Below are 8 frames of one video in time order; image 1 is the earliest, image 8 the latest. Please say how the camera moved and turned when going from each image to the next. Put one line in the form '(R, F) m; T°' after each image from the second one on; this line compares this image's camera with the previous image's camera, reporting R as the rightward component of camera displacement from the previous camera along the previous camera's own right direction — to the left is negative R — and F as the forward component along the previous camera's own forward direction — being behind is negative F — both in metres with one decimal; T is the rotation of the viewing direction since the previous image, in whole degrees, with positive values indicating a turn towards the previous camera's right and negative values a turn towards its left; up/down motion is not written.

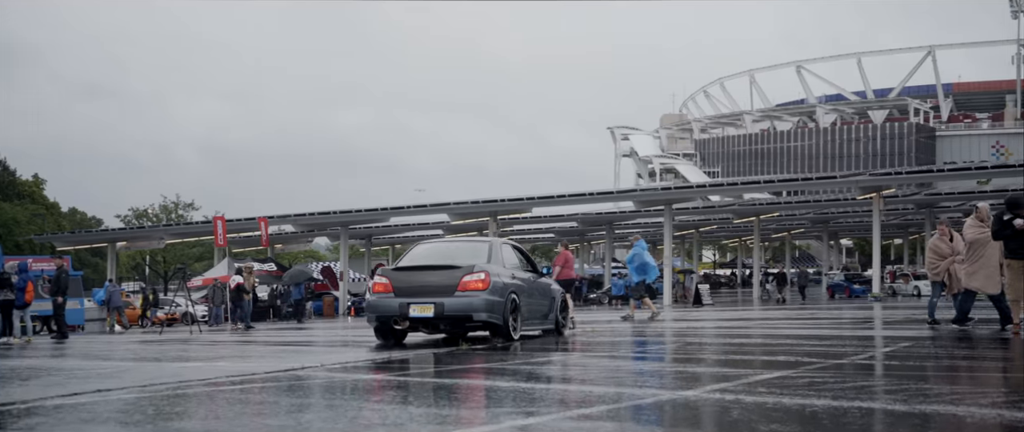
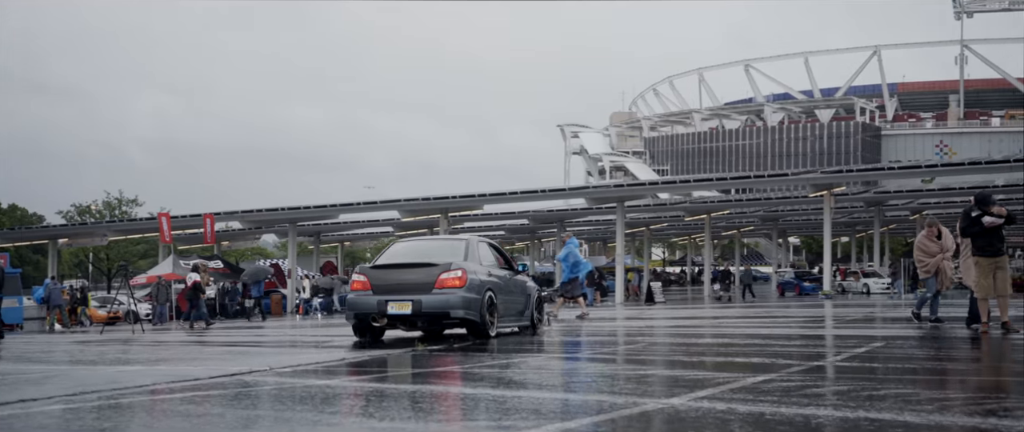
(0.0, +0.2) m; +3°
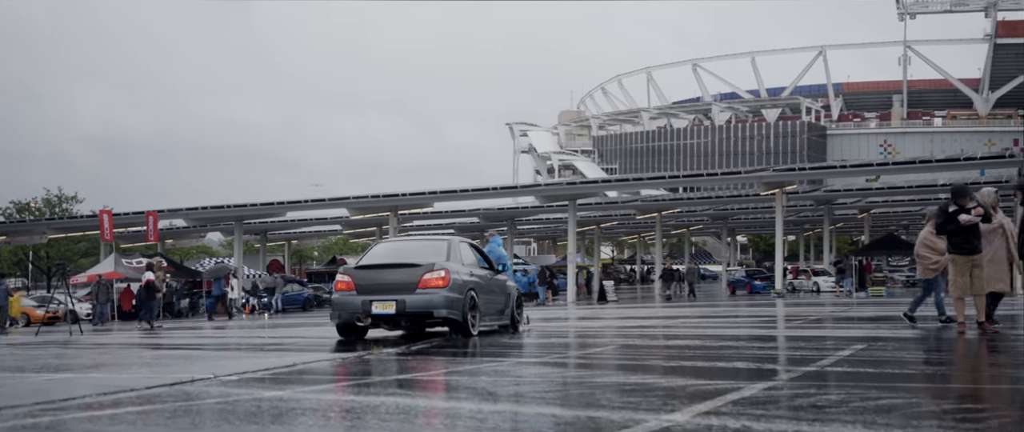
(-0.1, +0.3) m; +3°
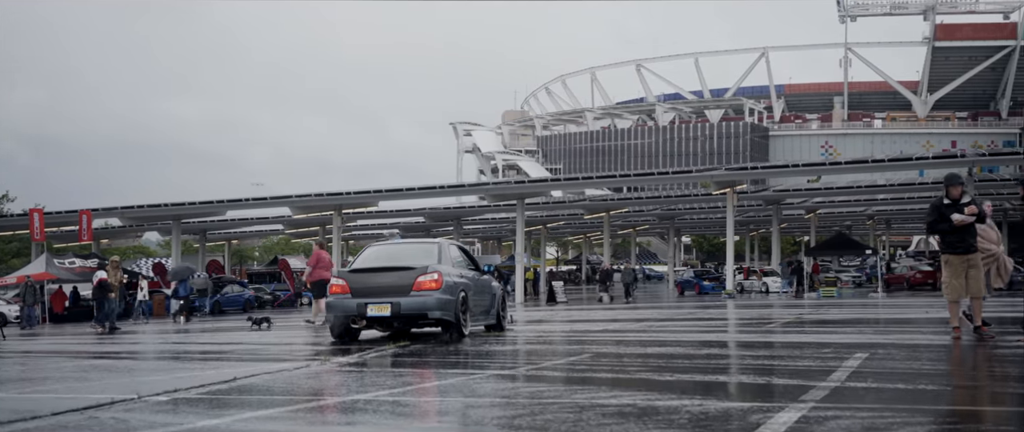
(-0.1, +0.5) m; +3°
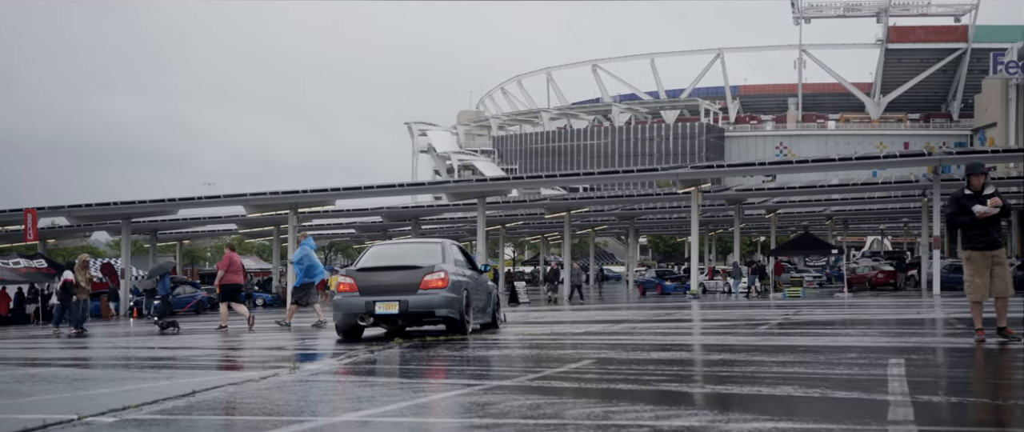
(-0.1, +0.4) m; +3°
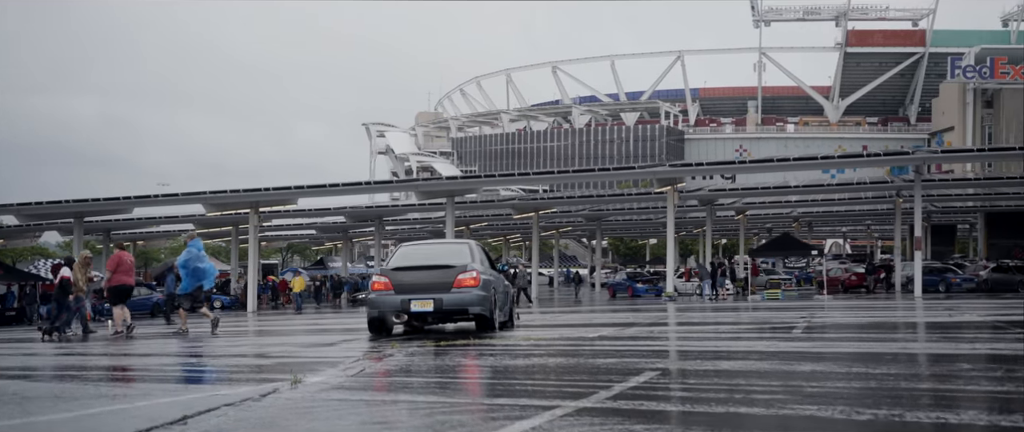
(-0.3, +0.6) m; +3°
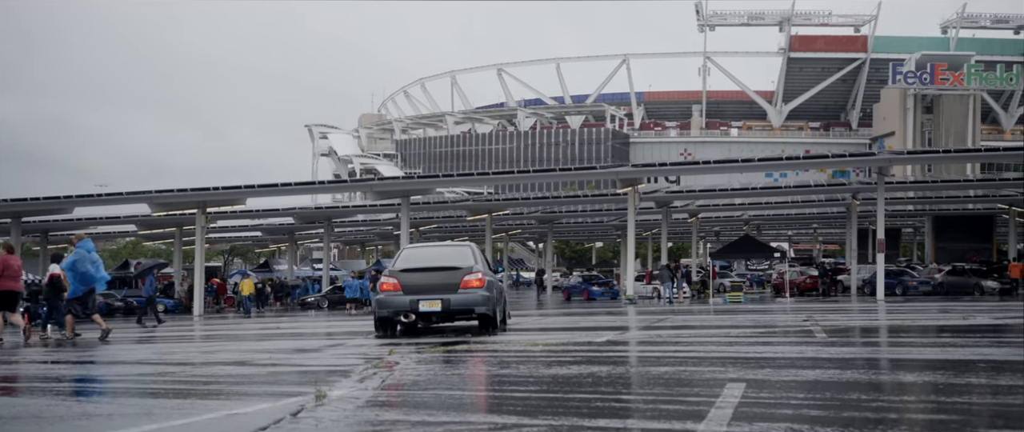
(-0.3, +0.4) m; +3°
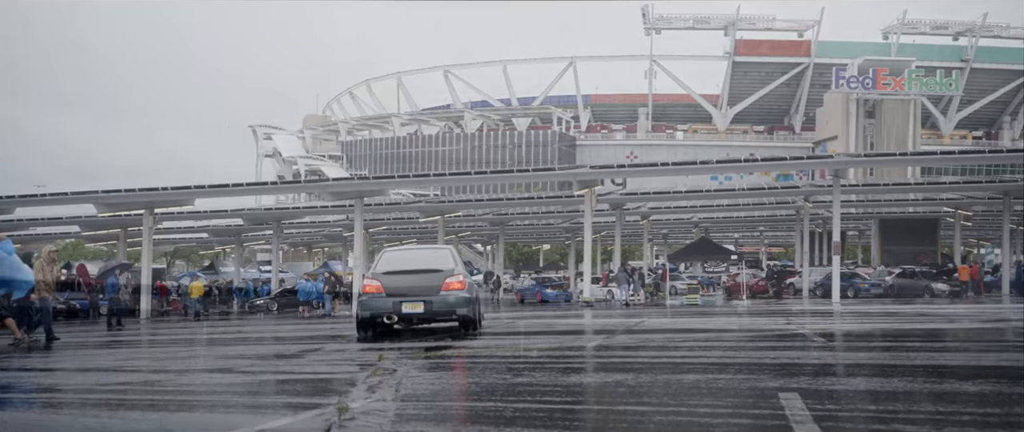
(-0.3, +0.2) m; +3°
